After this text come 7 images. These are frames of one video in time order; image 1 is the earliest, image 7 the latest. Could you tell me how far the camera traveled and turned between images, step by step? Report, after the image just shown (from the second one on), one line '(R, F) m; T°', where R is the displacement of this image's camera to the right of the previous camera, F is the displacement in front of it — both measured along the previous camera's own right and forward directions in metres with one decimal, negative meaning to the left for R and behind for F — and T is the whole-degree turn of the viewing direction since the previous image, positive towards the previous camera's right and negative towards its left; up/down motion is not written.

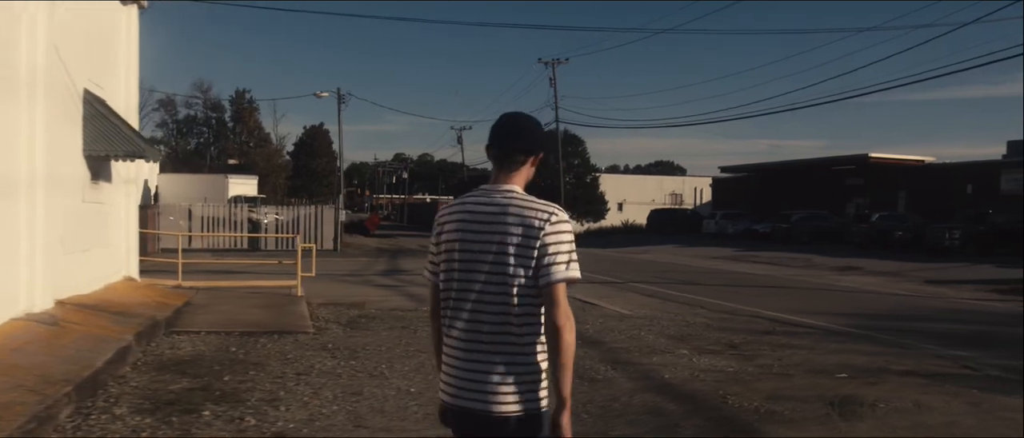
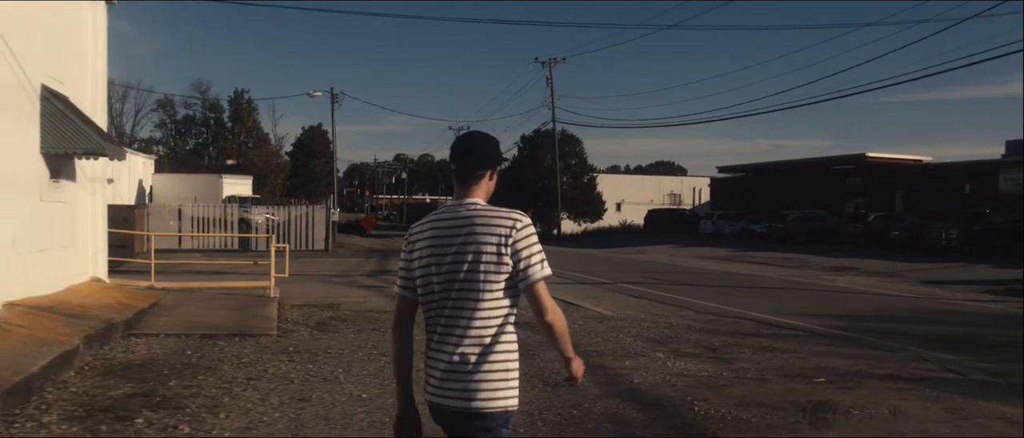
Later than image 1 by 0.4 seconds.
(+0.3, +0.3) m; 0°
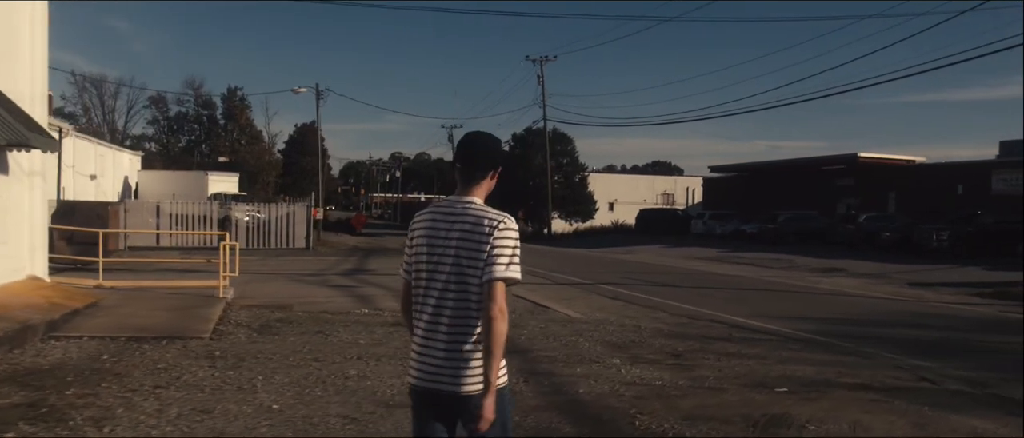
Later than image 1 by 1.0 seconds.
(+0.5, +0.6) m; 0°
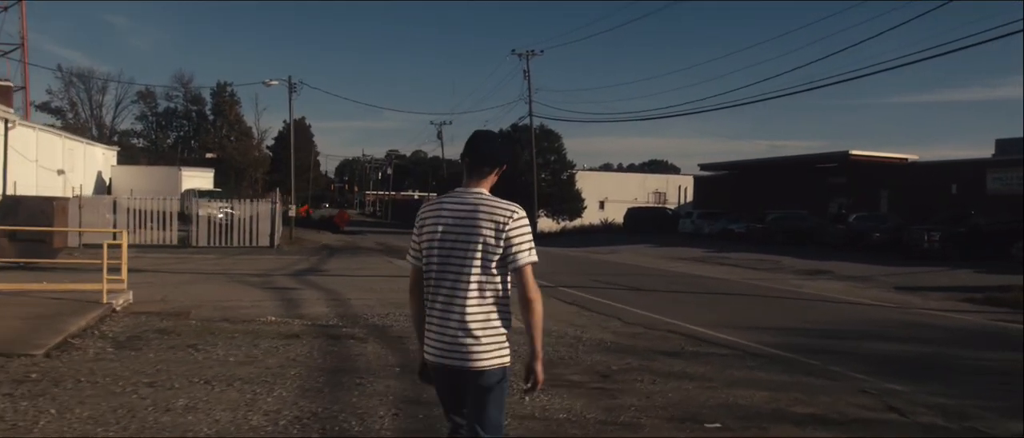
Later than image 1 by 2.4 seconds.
(+0.9, +1.4) m; 0°
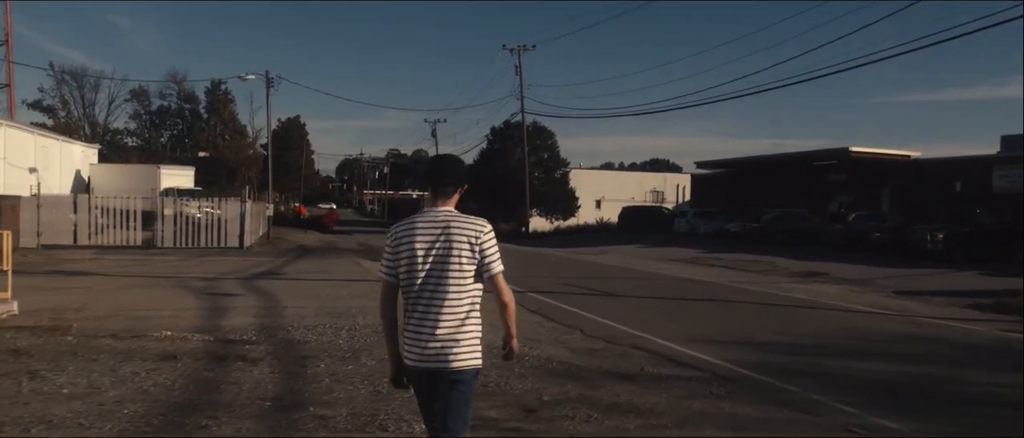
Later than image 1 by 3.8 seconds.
(+0.8, +1.5) m; 0°
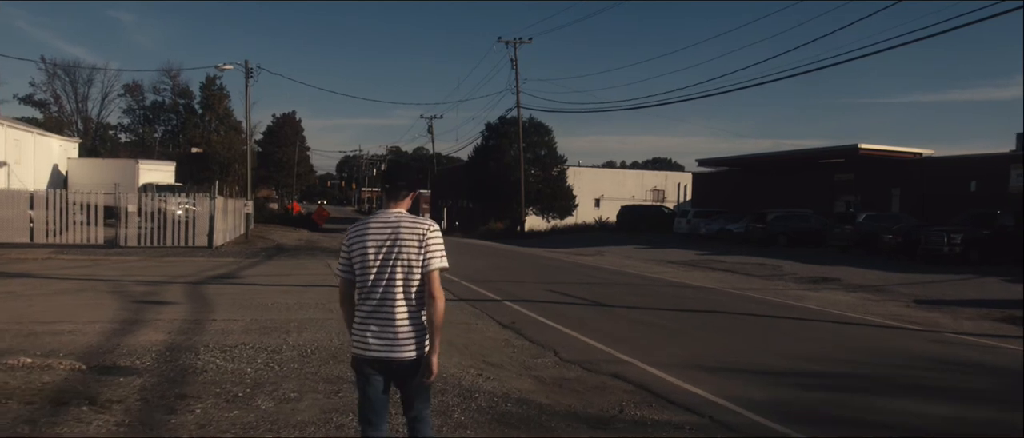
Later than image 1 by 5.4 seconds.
(+0.5, +2.0) m; 0°
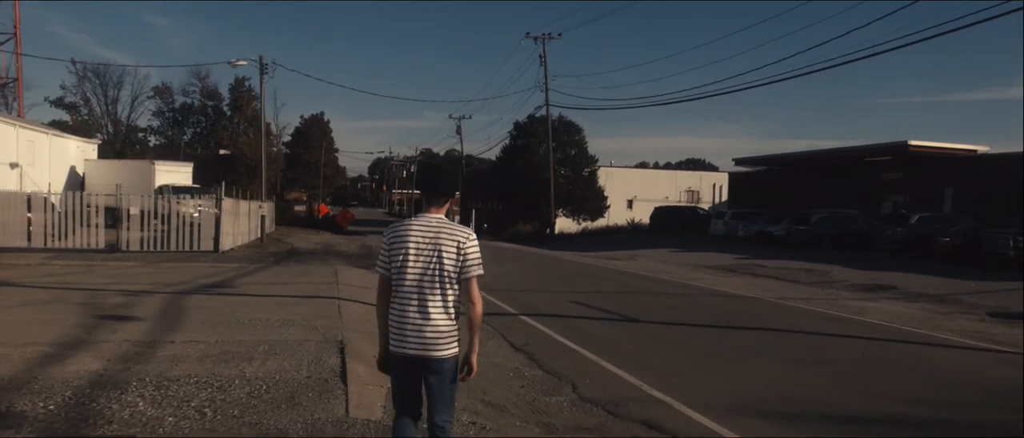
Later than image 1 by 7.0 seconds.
(+0.2, +1.9) m; -2°
